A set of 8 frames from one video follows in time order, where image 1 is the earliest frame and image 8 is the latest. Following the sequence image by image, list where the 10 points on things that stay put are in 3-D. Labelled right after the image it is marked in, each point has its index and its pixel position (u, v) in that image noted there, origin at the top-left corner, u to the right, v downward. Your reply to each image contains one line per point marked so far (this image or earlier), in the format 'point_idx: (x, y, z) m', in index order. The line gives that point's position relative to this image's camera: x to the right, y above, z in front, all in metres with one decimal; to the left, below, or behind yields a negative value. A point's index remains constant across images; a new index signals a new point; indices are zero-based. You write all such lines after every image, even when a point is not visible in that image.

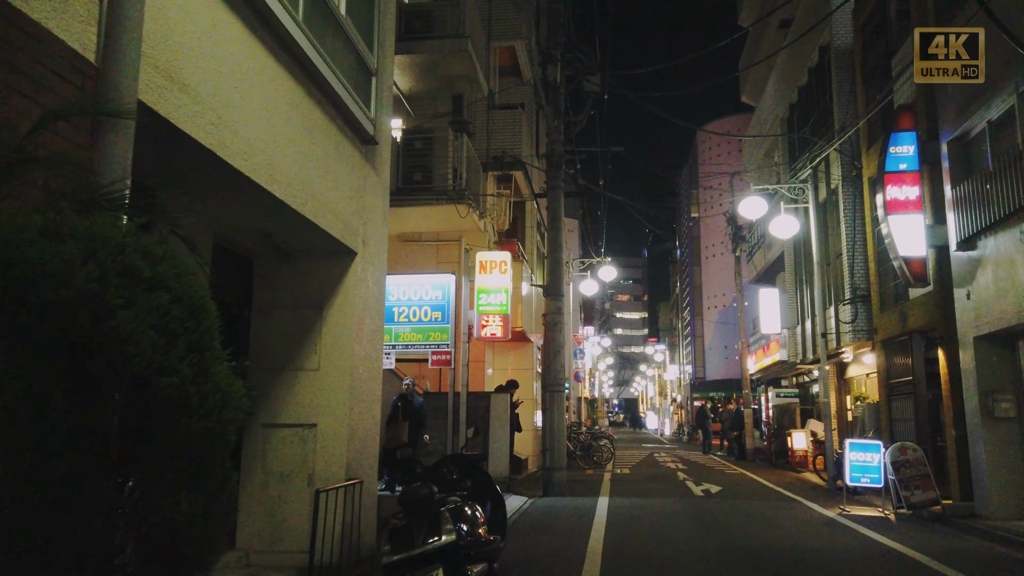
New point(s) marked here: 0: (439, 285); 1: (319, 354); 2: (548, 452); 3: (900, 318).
0: (-1.4, +0.1, +14.7) m
1: (-1.7, -0.6, +6.8) m
2: (+0.7, -3.2, +14.4) m
3: (+7.5, -0.6, +14.4) m
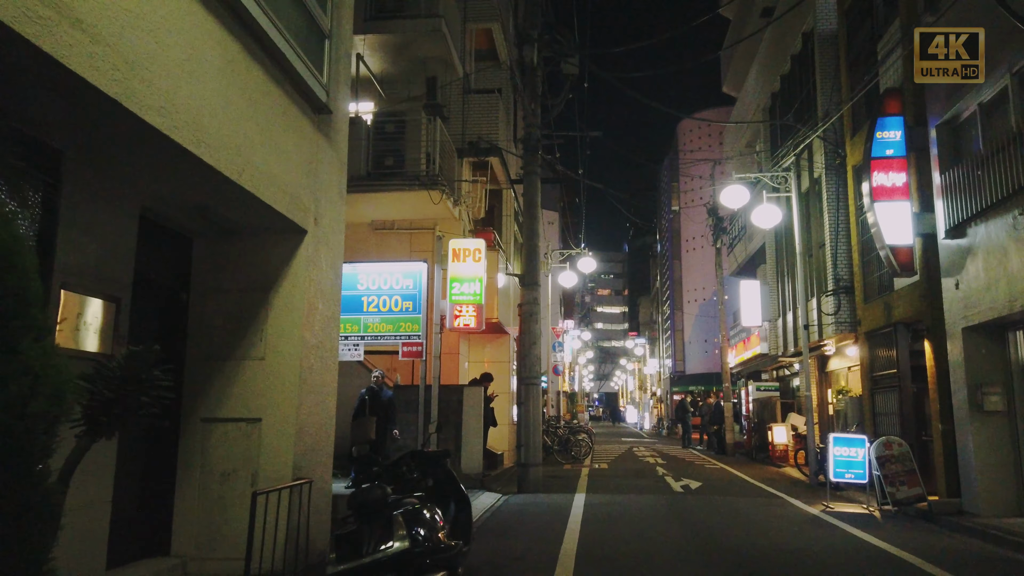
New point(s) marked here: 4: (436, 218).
0: (-1.9, +0.3, +14.1) m
1: (-2.0, -0.4, +6.2) m
2: (+0.2, -3.0, +13.9) m
3: (+7.0, -0.4, +14.1) m
4: (-1.7, +1.6, +16.8) m
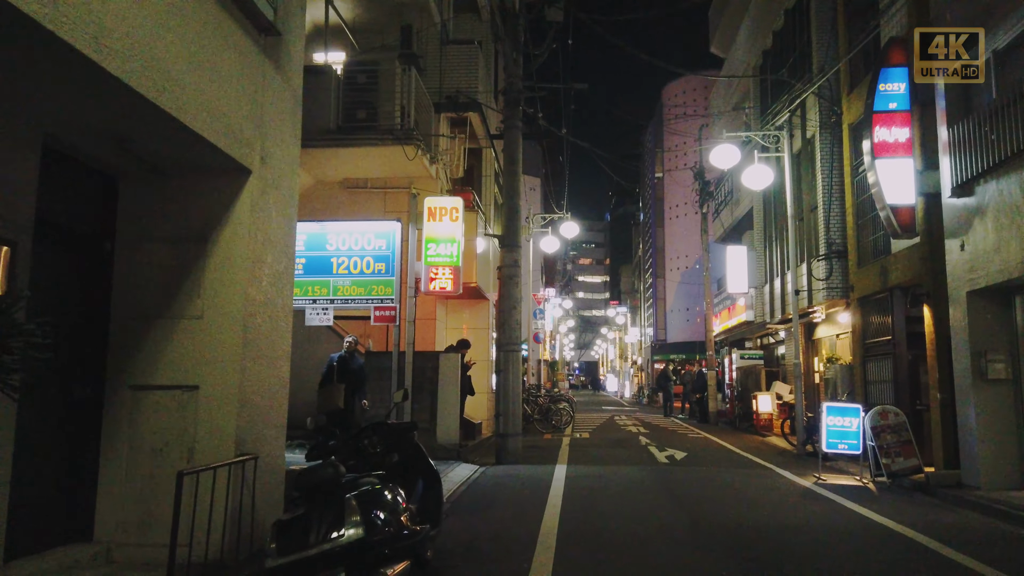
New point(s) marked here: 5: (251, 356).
0: (-2.3, +1.0, +13.2) m
1: (-2.2, -0.1, +5.4) m
2: (-0.2, -2.3, +13.2) m
3: (+6.6, +0.3, +13.5) m
4: (-2.1, +2.4, +15.9) m
5: (-1.9, -0.5, +5.5) m
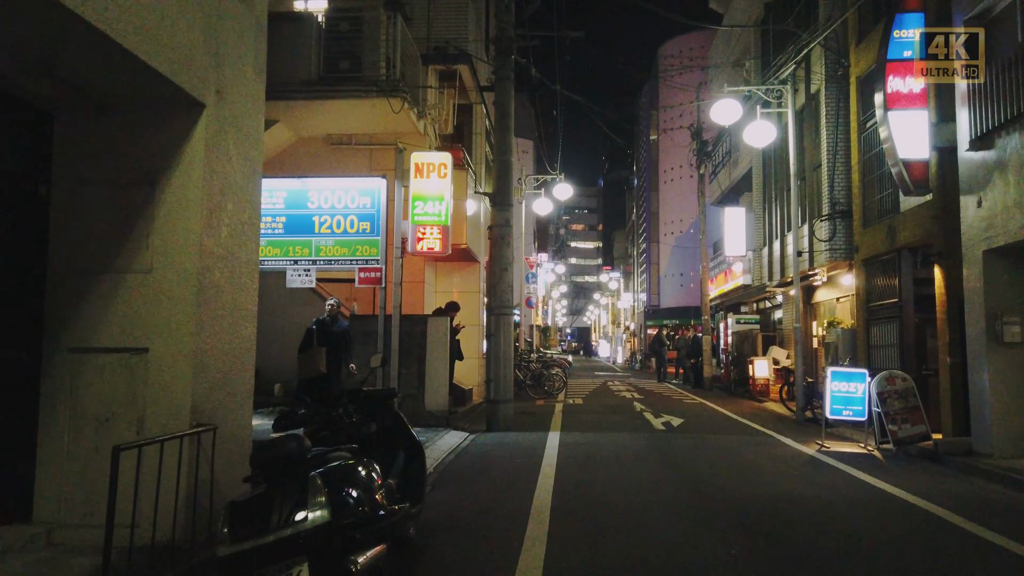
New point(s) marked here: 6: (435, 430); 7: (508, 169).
0: (-2.4, +1.6, +12.6) m
1: (-2.3, +0.3, +4.7) m
2: (-0.3, -1.6, +12.7) m
3: (+6.5, +0.9, +12.9) m
4: (-2.3, +3.2, +15.2) m
5: (-2.0, -0.2, +4.9) m
6: (-1.2, -2.2, +11.8) m
7: (-0.1, +2.1, +12.9) m
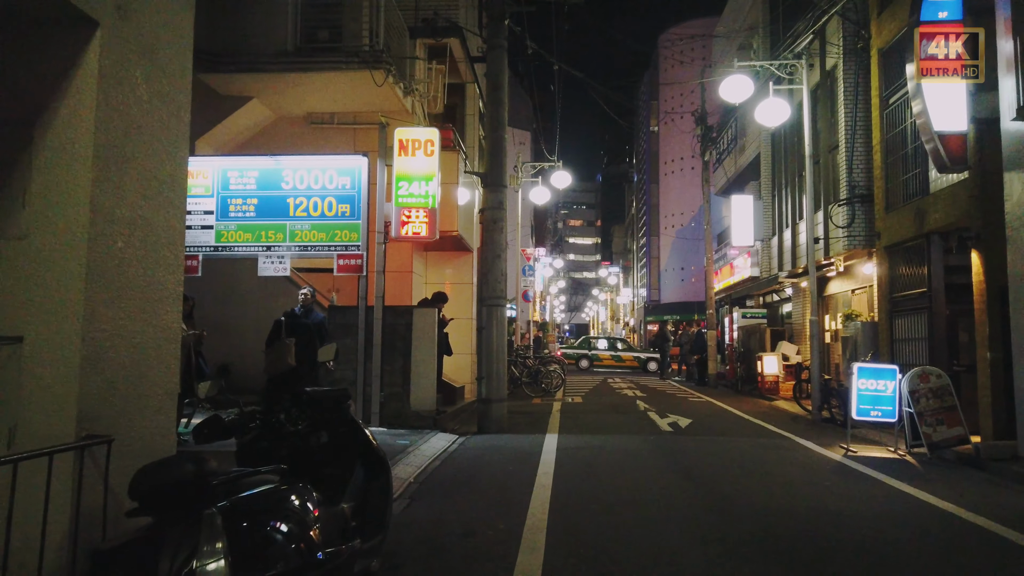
0: (-2.5, +1.8, +11.5) m
1: (-2.4, +0.4, +3.7) m
2: (-0.4, -1.4, +11.6) m
3: (+6.4, +1.1, +11.8) m
4: (-2.4, +3.4, +14.1) m
5: (-2.1, 0.0, +3.8) m
6: (-1.3, -2.1, +10.8) m
7: (-0.2, +2.2, +11.9) m
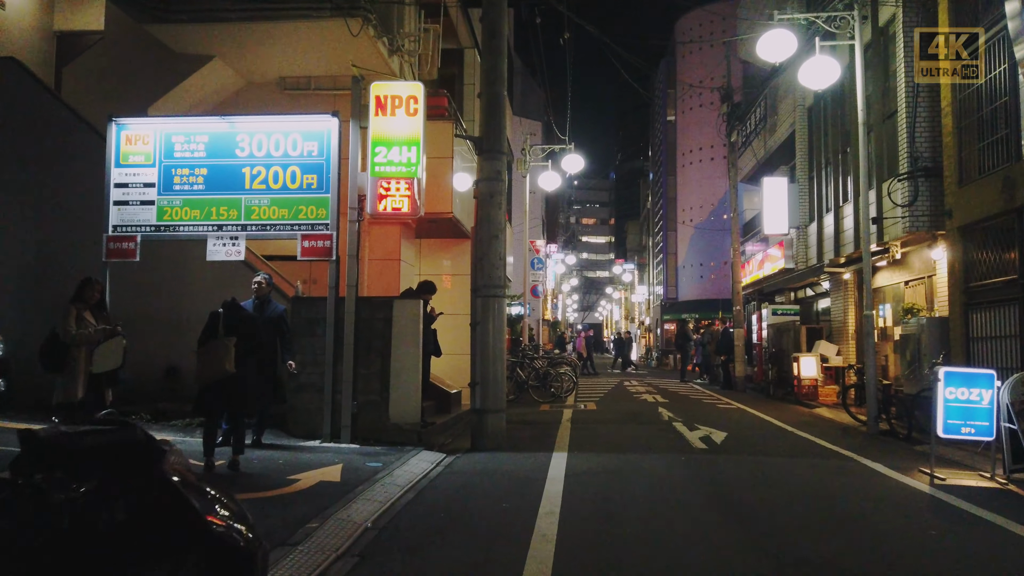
0: (-2.5, +2.0, +9.6) m
1: (-2.5, +0.6, +1.7) m
2: (-0.4, -1.3, +9.7) m
3: (+6.4, +1.3, +9.8) m
4: (-2.4, +3.5, +12.2) m
5: (-2.2, +0.1, +1.9) m
6: (-1.3, -1.9, +8.8) m
7: (-0.2, +2.4, +9.9) m
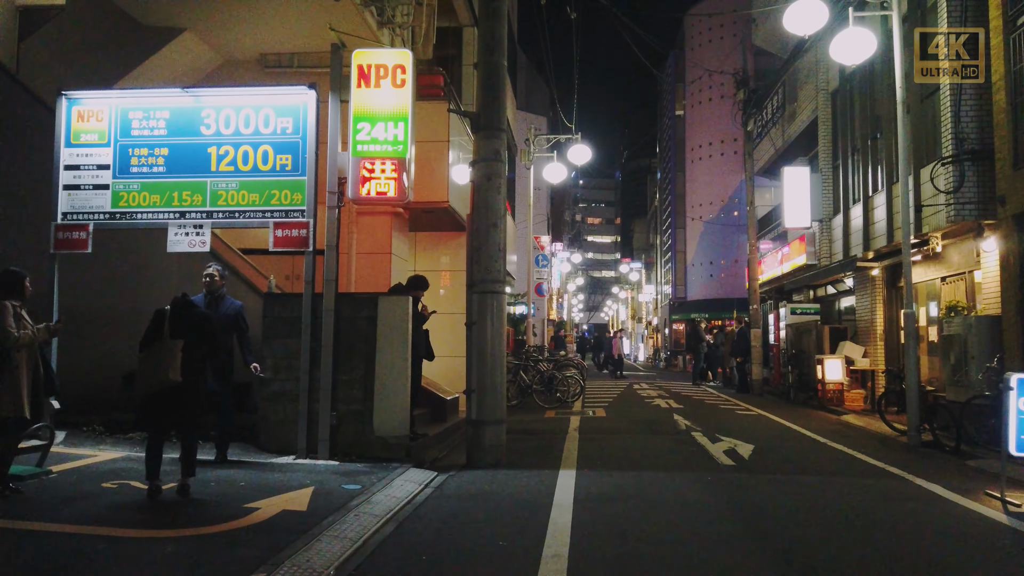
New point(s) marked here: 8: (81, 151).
0: (-2.5, +2.0, +8.5) m
1: (-2.5, +0.6, +0.6) m
2: (-0.4, -1.2, +8.6) m
3: (+6.4, +1.3, +8.6) m
4: (-2.3, +3.6, +11.1) m
5: (-2.2, +0.2, +0.8) m
6: (-1.3, -1.9, +7.7) m
7: (-0.2, +2.5, +8.8) m
8: (-4.9, +1.6, +8.5) m
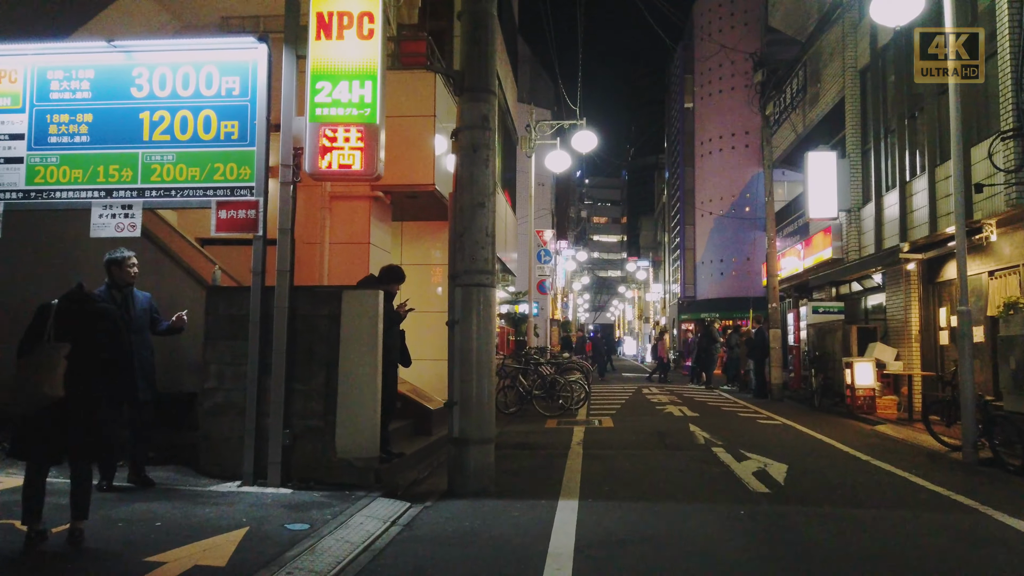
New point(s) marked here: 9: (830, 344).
0: (-2.6, +2.1, +7.1) m
1: (-2.7, +0.7, -0.7) m
2: (-0.5, -1.1, +7.2) m
3: (+6.3, +1.4, +7.2) m
4: (-2.4, +3.6, +9.7) m
5: (-2.4, +0.3, -0.6) m
6: (-1.4, -1.8, +6.3) m
7: (-0.3, +2.5, +7.4) m
8: (-5.0, +1.6, +7.2) m
9: (+6.6, -1.2, +15.4) m
